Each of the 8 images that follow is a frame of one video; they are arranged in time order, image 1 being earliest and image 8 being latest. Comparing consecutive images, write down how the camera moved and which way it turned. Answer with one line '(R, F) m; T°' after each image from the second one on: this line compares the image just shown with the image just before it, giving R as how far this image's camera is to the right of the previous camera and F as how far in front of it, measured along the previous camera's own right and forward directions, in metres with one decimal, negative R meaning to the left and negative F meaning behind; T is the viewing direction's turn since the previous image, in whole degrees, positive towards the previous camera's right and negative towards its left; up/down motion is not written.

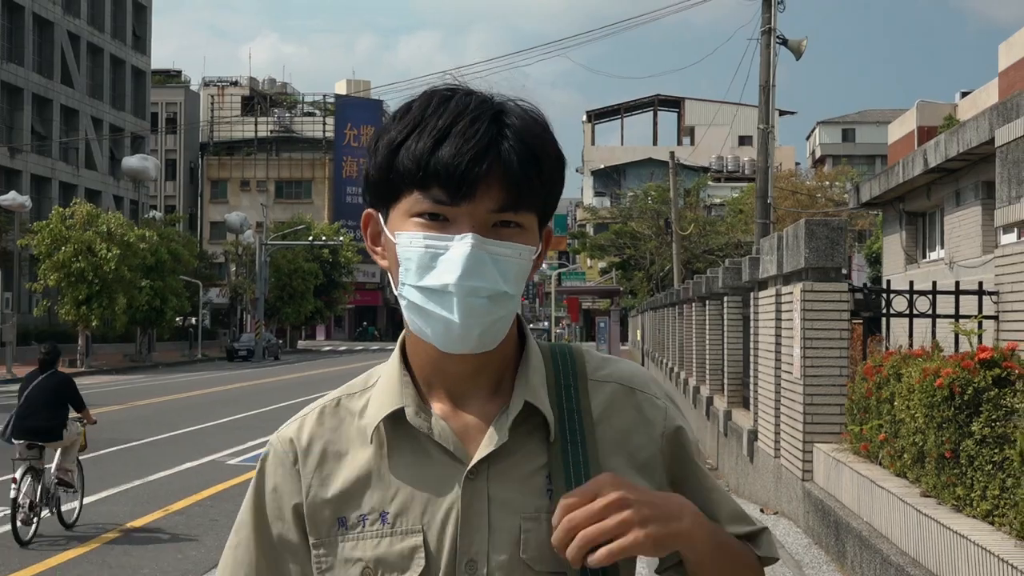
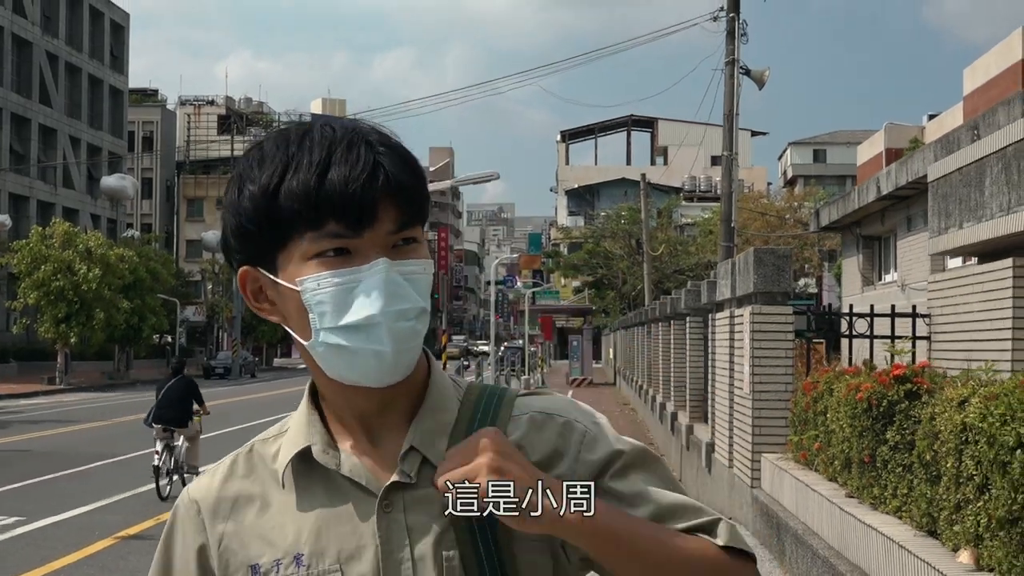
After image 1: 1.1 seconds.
(0.0, -0.6) m; +1°
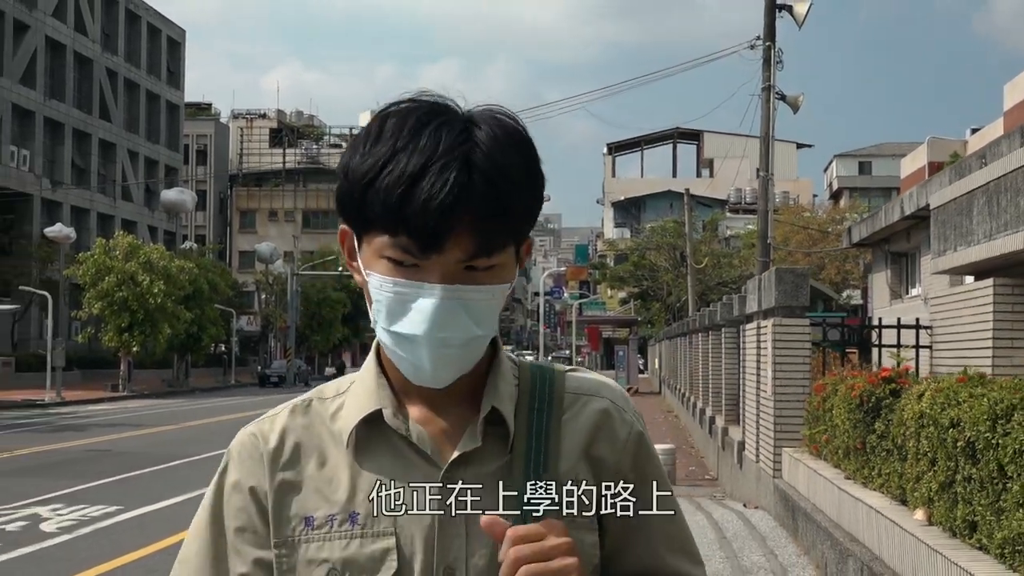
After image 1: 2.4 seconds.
(-0.1, -1.2) m; -2°
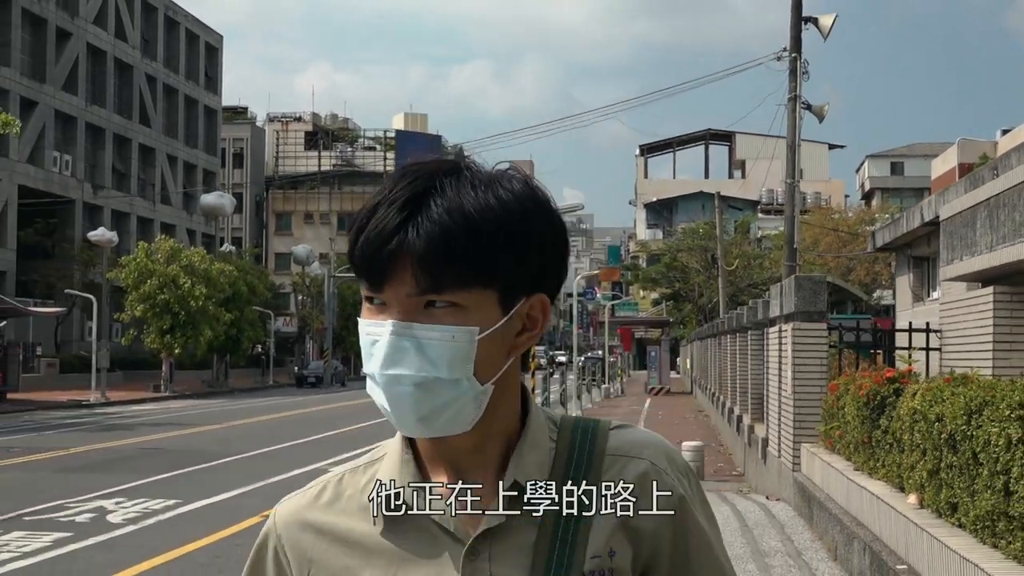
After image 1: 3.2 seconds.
(-0.1, -0.8) m; -2°
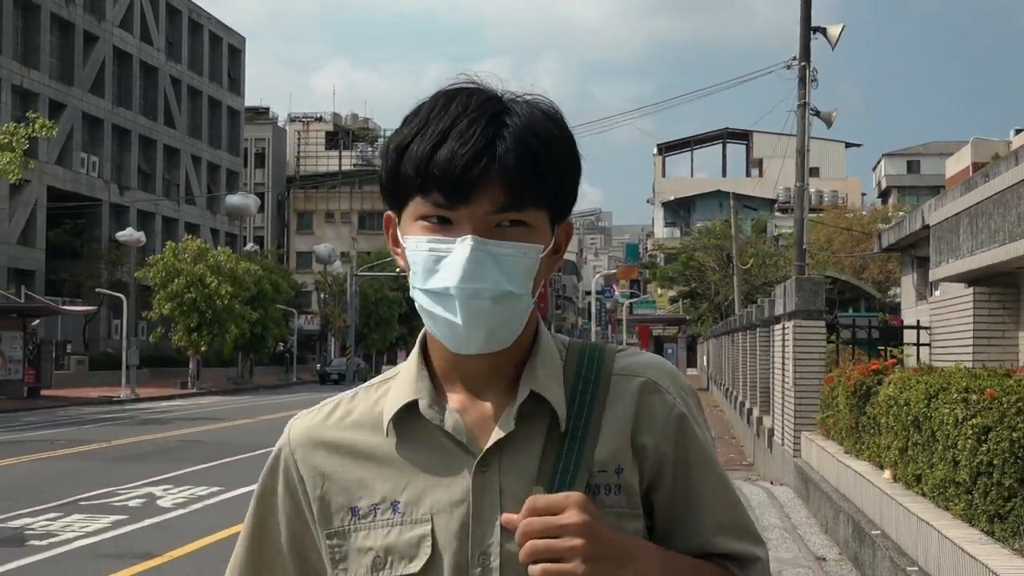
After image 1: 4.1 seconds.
(0.0, -0.9) m; -1°
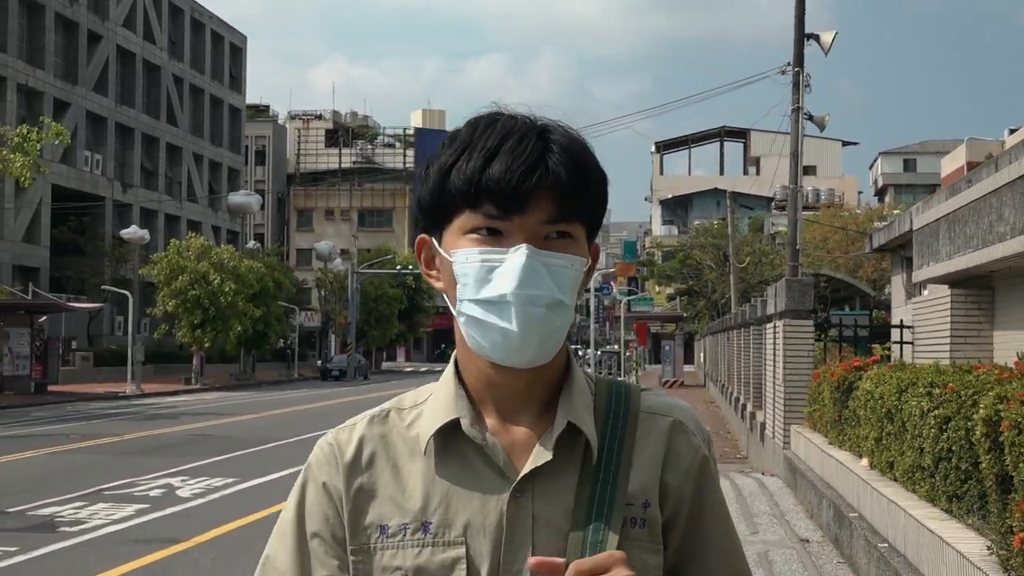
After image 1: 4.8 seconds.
(-0.1, -0.6) m; 0°
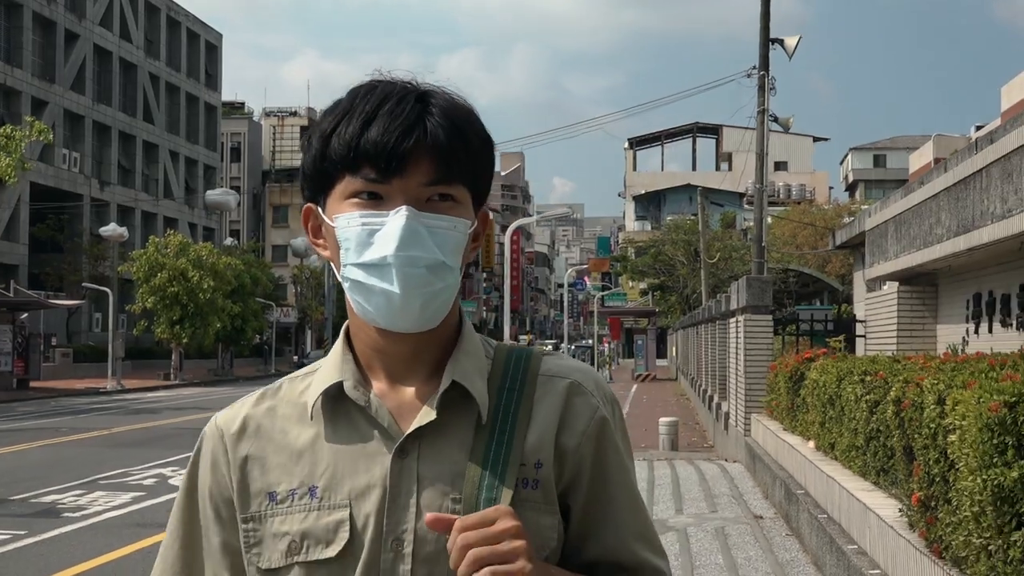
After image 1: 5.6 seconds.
(0.0, -0.7) m; +1°
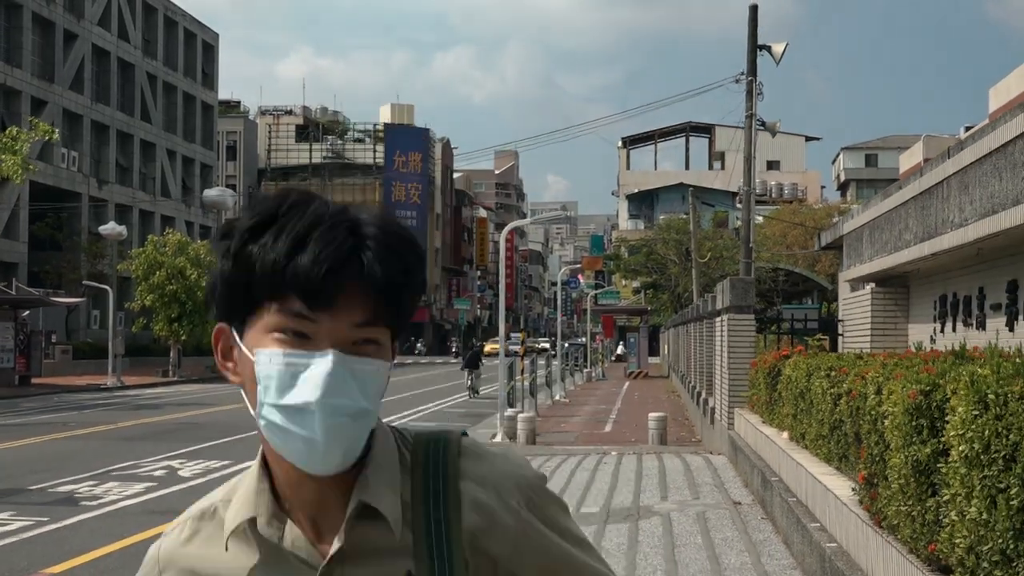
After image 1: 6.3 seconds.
(0.0, -0.6) m; 0°
